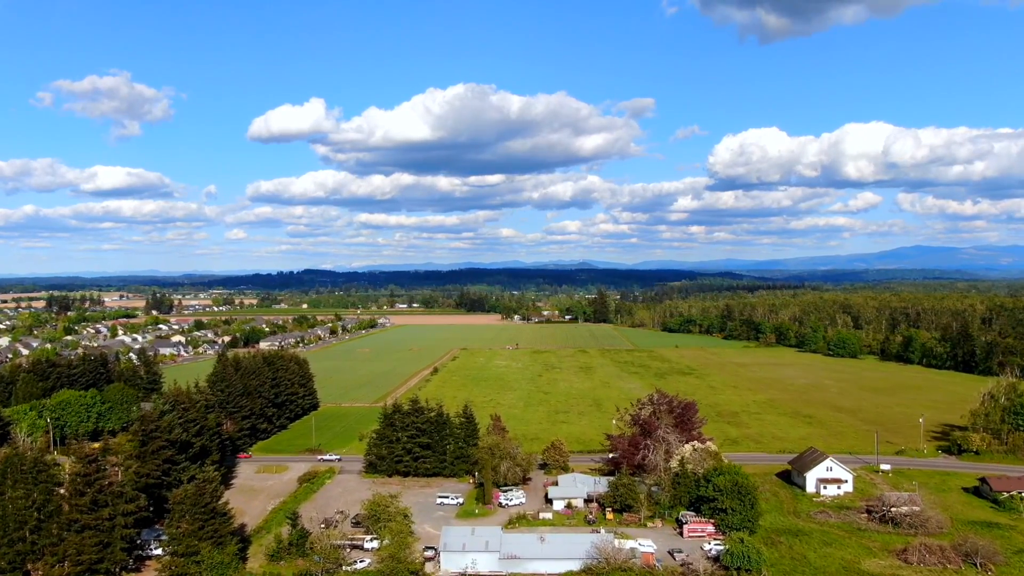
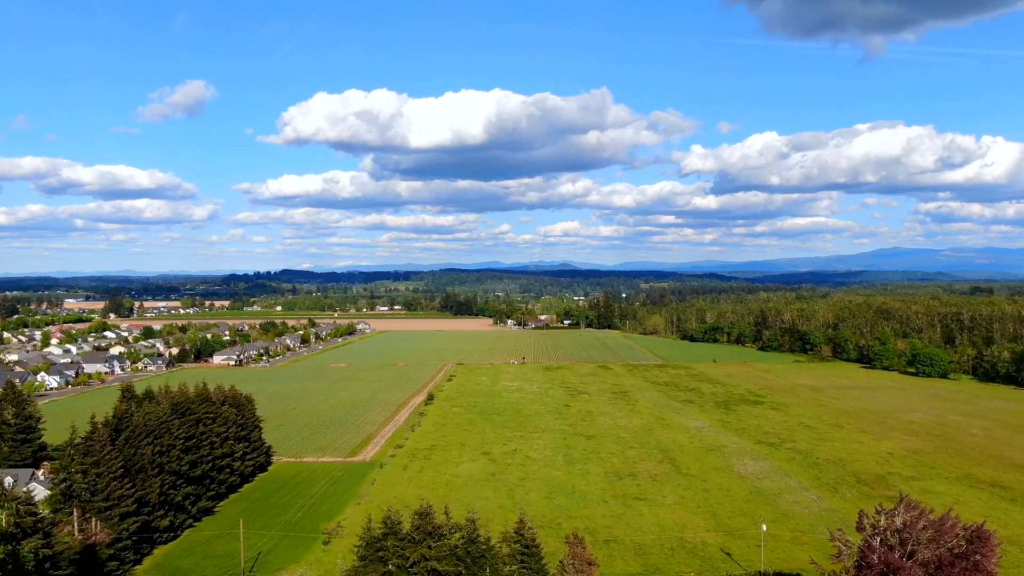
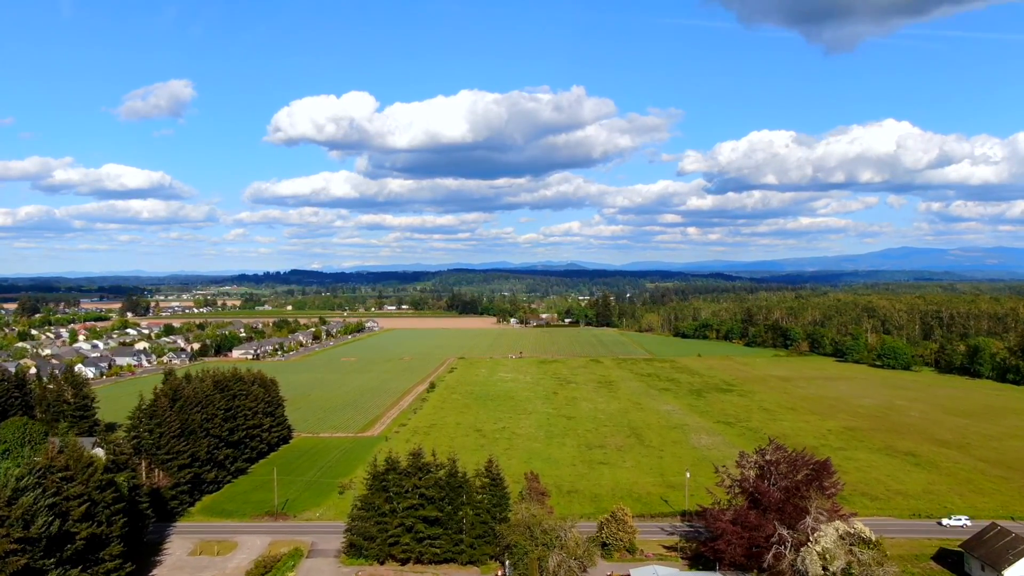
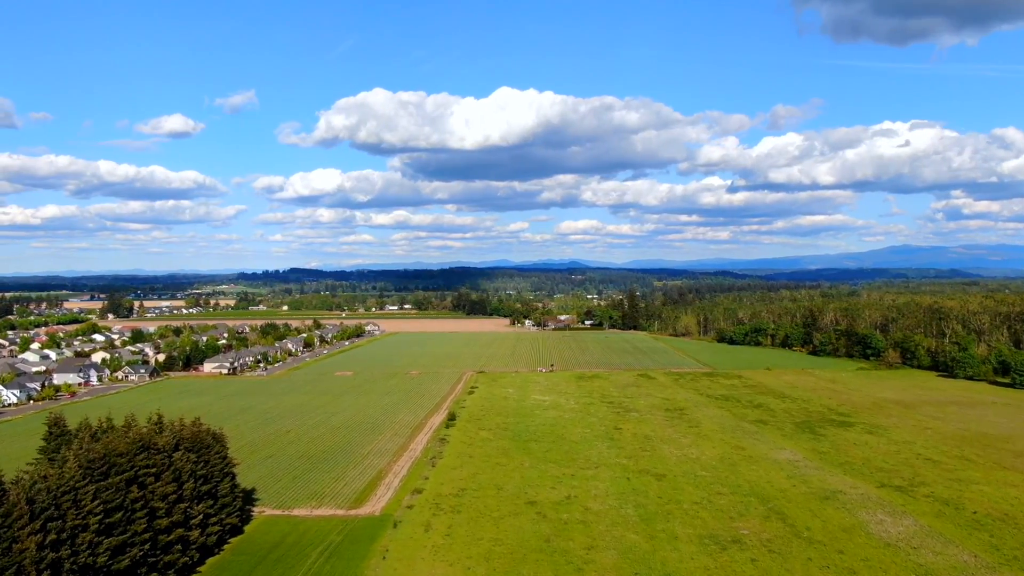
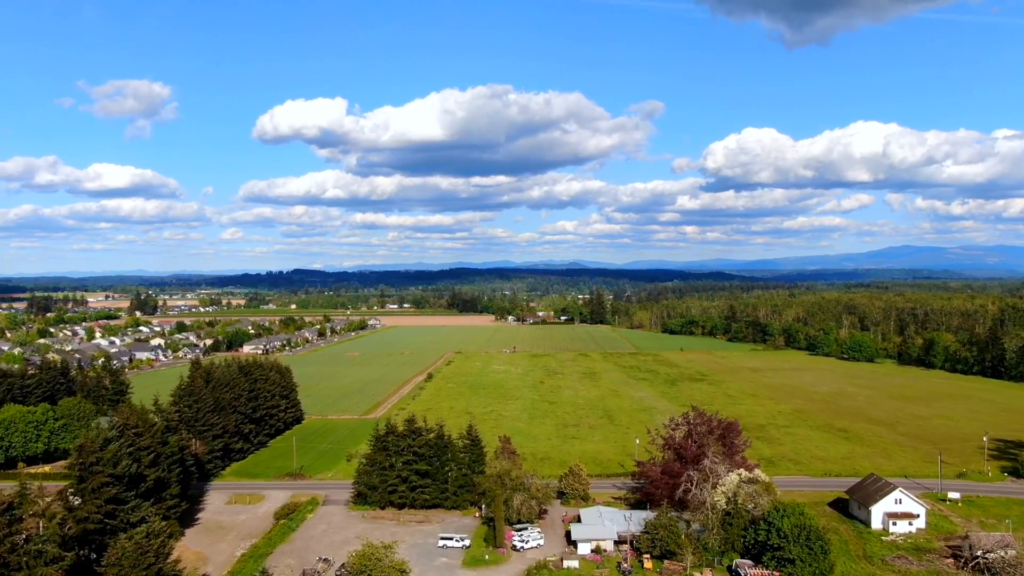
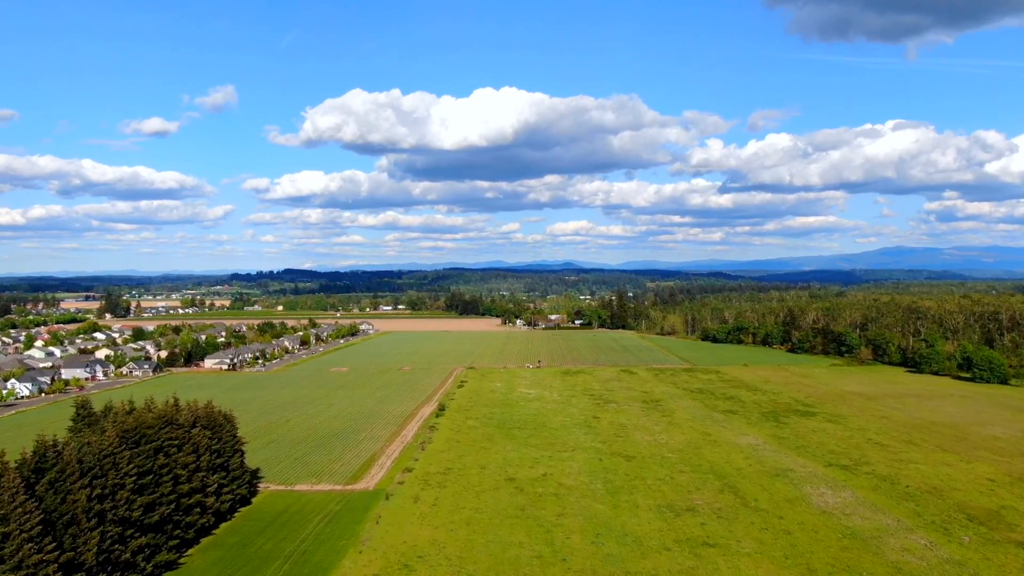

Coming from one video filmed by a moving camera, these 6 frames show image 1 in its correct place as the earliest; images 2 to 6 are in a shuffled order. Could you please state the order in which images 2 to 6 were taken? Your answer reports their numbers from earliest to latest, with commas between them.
5, 3, 2, 6, 4
